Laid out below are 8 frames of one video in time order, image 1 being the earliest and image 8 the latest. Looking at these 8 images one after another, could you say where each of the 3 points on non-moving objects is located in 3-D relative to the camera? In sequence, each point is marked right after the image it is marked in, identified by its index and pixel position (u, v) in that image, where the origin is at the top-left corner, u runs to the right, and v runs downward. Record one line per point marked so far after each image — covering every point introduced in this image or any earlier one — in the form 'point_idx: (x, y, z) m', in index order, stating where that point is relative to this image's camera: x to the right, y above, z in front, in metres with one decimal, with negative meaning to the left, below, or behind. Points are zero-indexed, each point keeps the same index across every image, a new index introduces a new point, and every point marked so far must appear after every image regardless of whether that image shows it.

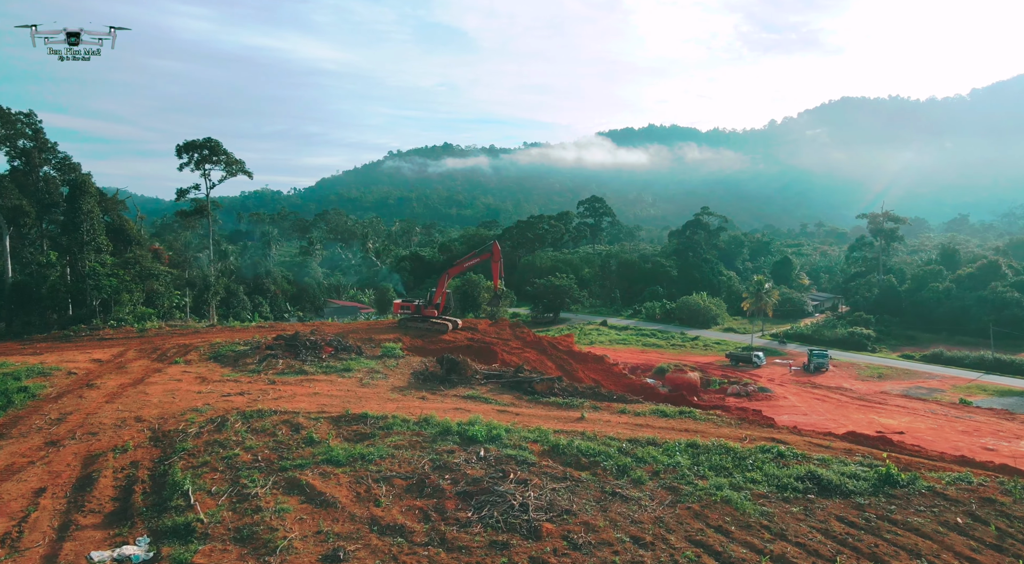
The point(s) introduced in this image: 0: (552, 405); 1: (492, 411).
0: (+0.7, -2.3, +13.1) m
1: (-0.3, -2.2, +12.3) m
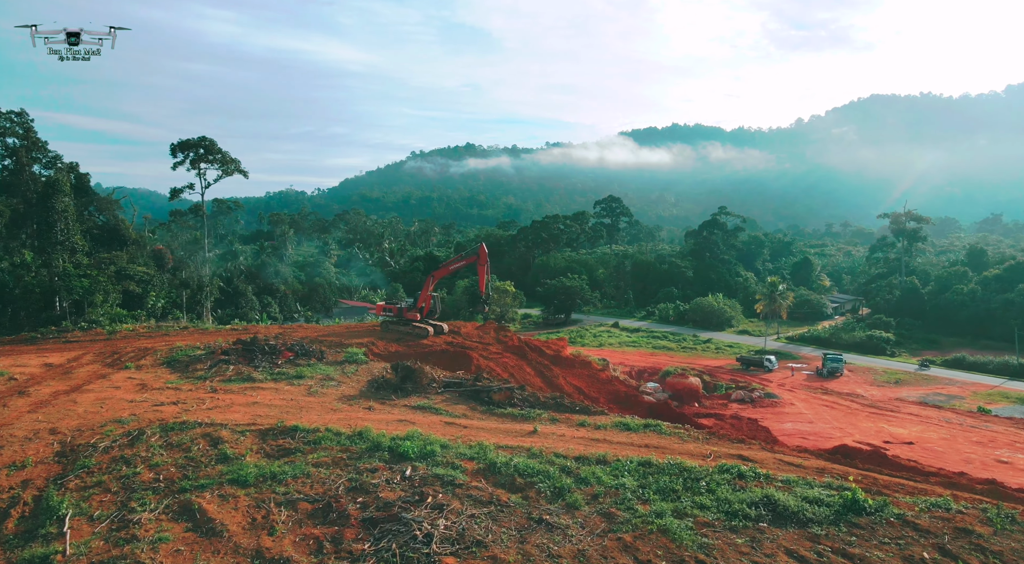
0: (-0.1, -2.3, +12.3) m
1: (-1.2, -2.3, +11.6) m
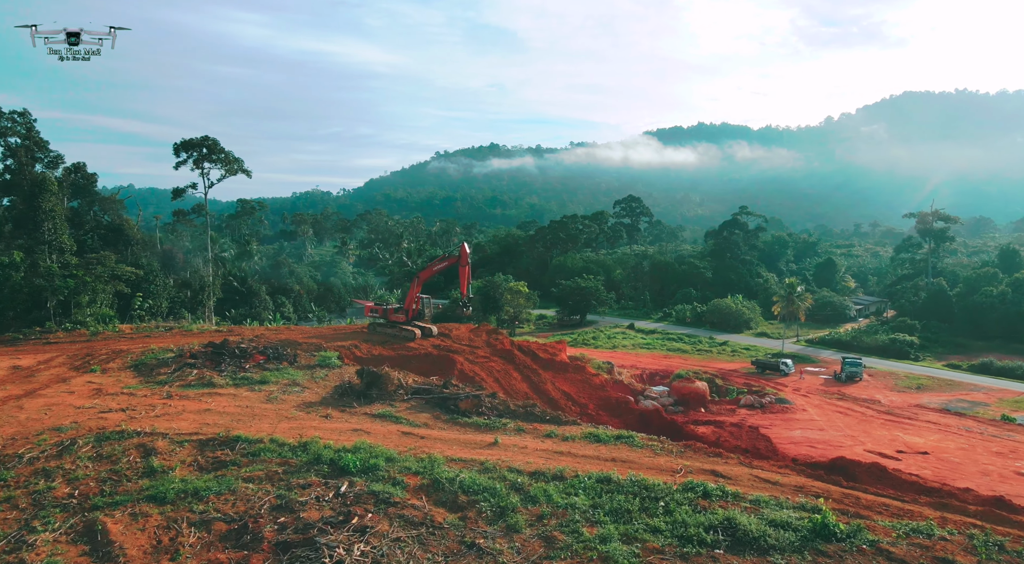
0: (-0.7, -2.4, +11.7) m
1: (-1.8, -2.4, +11.0) m
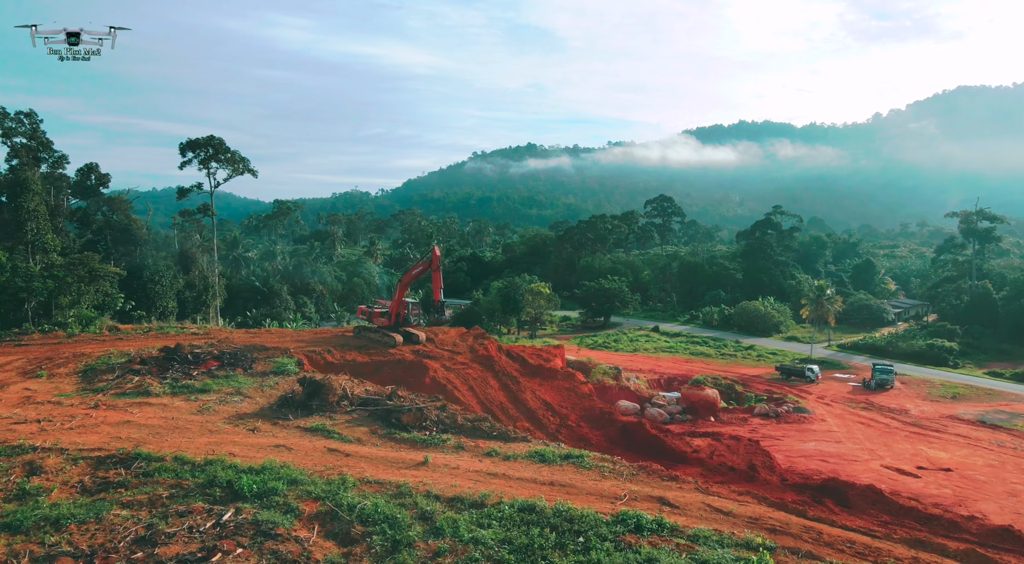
0: (-1.6, -2.5, +10.9) m
1: (-2.8, -2.4, +10.2) m
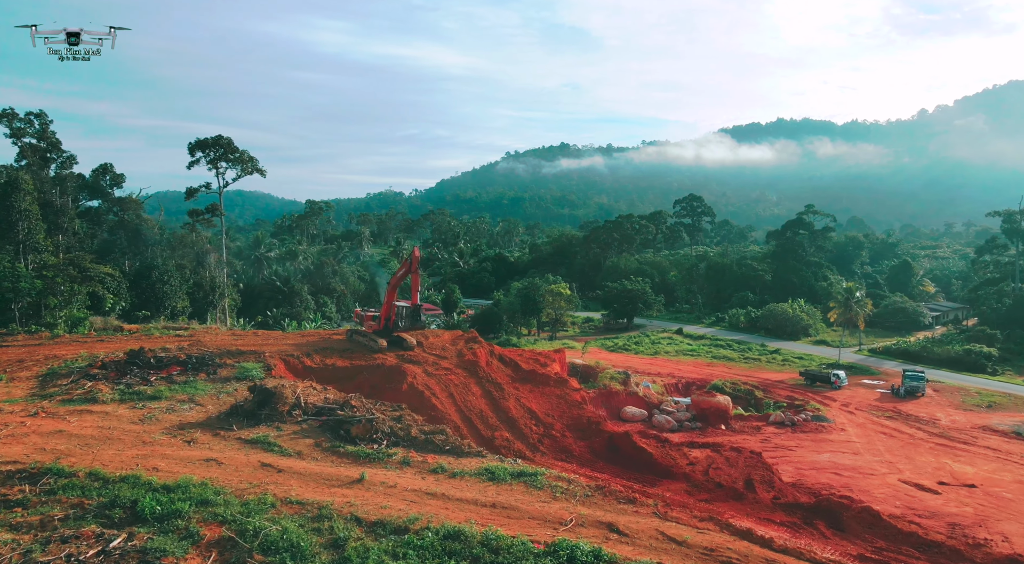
0: (-2.3, -2.5, +10.2) m
1: (-3.5, -2.5, +9.6) m
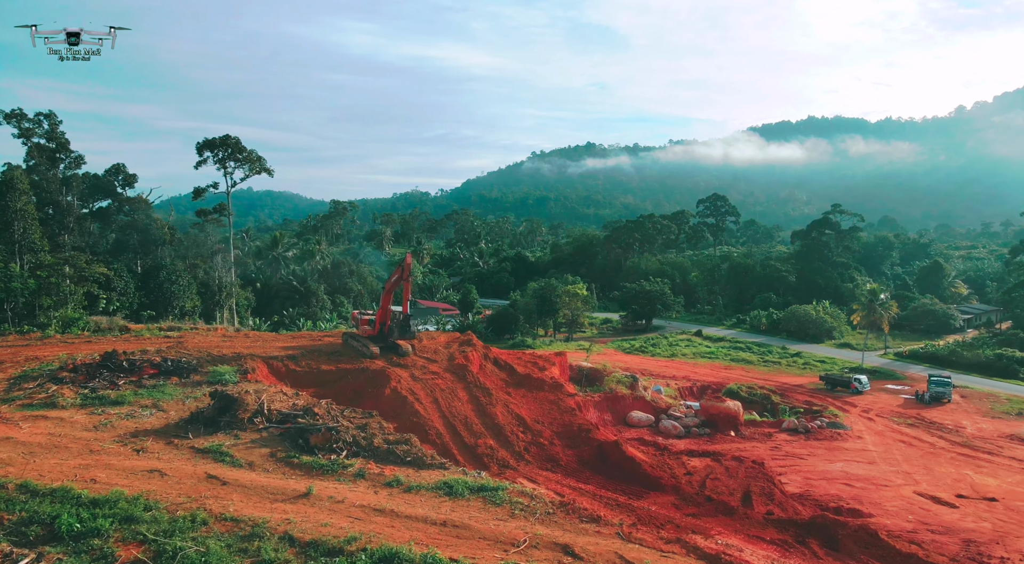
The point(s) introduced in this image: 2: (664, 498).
0: (-2.9, -2.6, +9.7) m
1: (-4.1, -2.5, +9.2) m
2: (+3.0, -4.2, +13.9) m
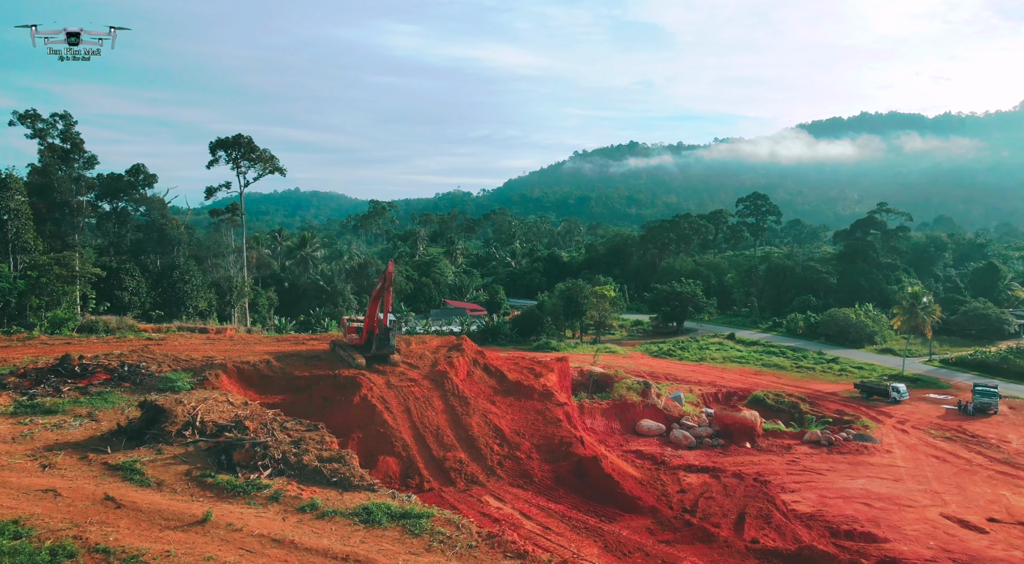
0: (-3.8, -2.6, +9.0) m
1: (-5.0, -2.6, +8.5) m
2: (+2.3, -4.3, +12.8) m
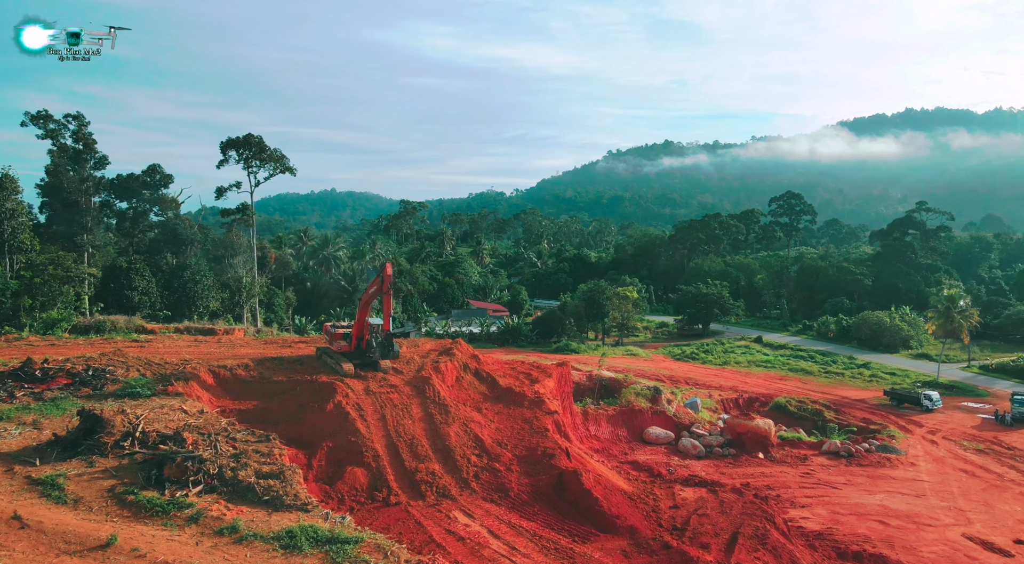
0: (-4.5, -2.7, +8.4) m
1: (-5.7, -2.6, +8.0) m
2: (+1.8, -4.4, +11.9) m
